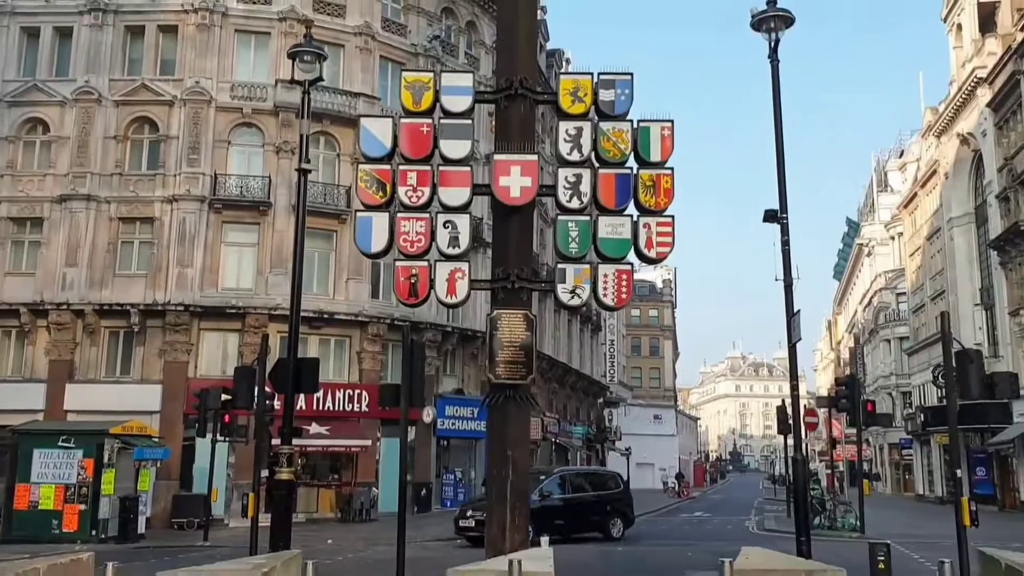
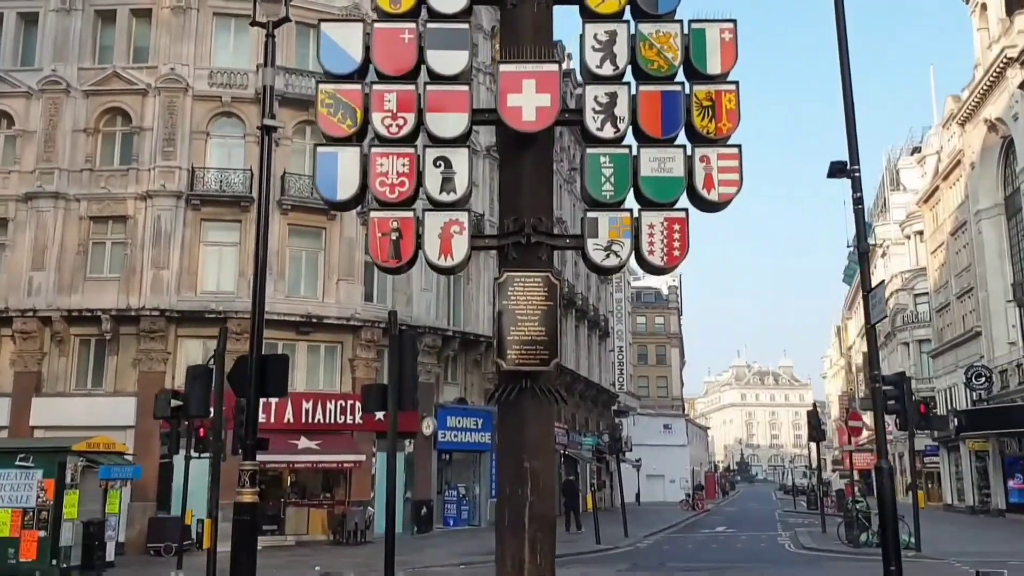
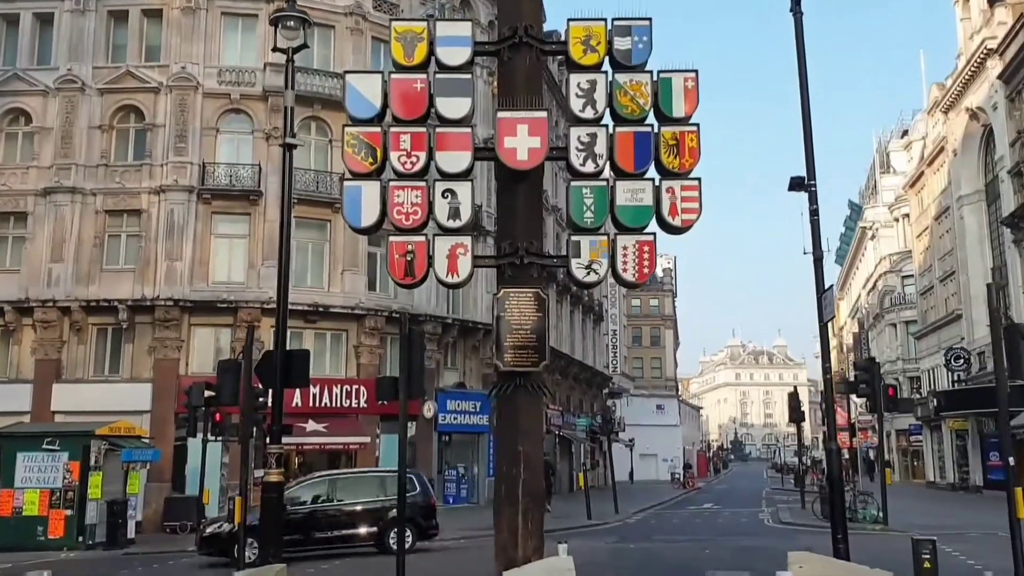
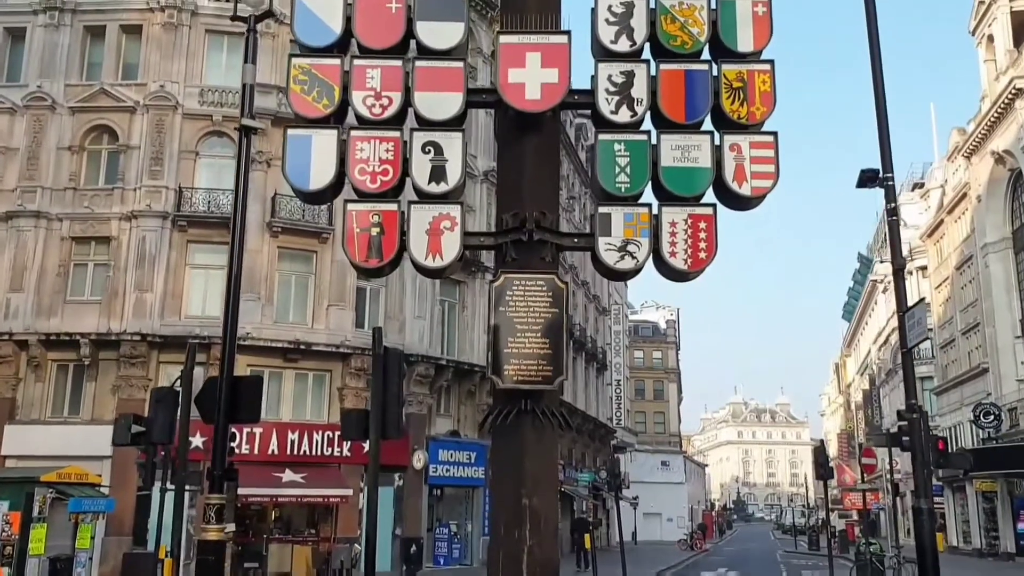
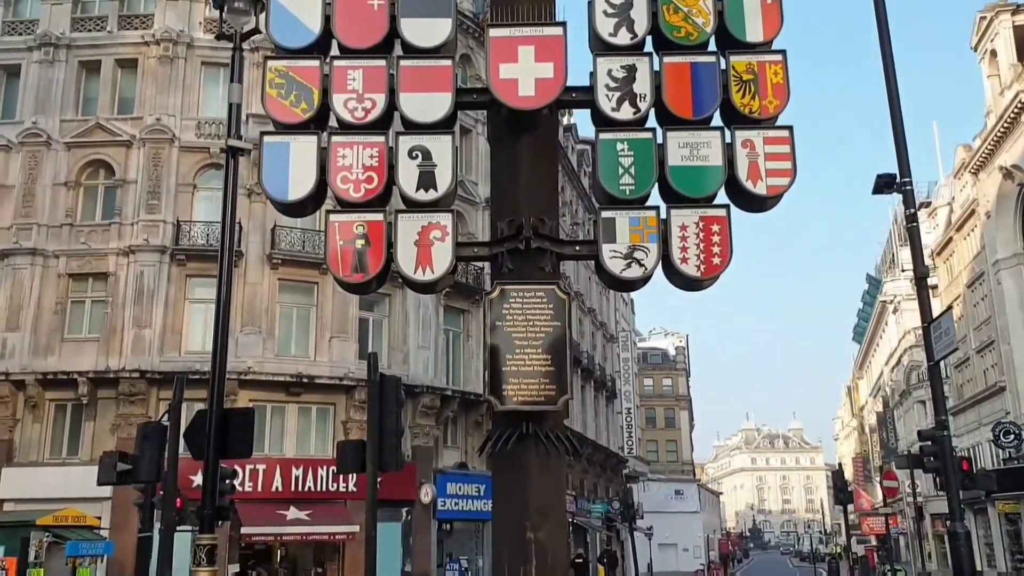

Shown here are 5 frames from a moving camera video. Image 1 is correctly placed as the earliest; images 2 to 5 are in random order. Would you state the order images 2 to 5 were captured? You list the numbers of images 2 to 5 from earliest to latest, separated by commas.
3, 2, 4, 5
